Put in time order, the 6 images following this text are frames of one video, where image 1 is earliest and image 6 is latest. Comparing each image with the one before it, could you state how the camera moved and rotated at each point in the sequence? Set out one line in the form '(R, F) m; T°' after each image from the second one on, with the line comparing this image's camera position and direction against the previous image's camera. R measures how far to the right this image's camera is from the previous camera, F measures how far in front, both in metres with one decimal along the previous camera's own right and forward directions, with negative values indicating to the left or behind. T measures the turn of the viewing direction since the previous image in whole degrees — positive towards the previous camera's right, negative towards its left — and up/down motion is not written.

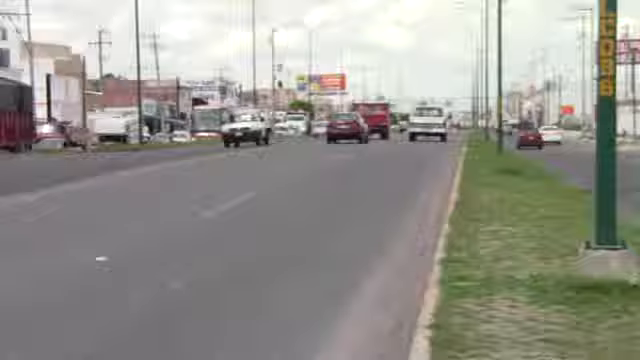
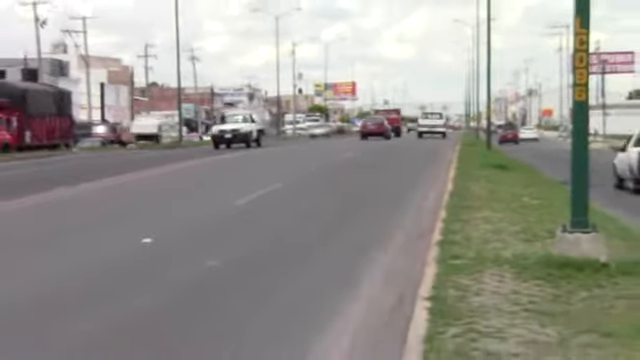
(+0.1, -1.4) m; -1°
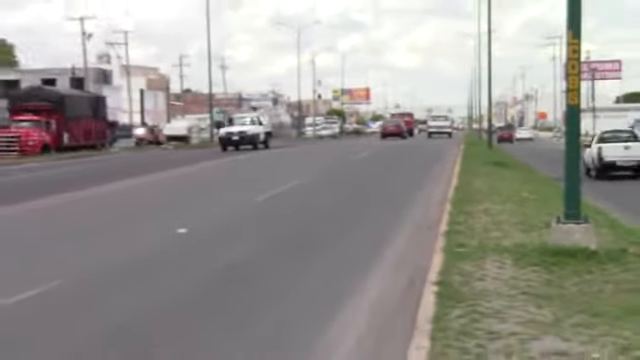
(0.0, -1.1) m; -1°
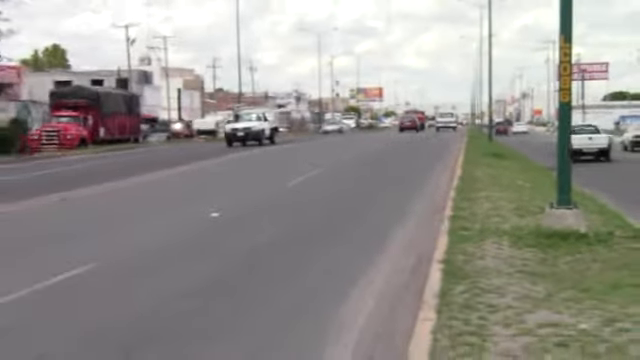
(0.0, -1.3) m; -1°
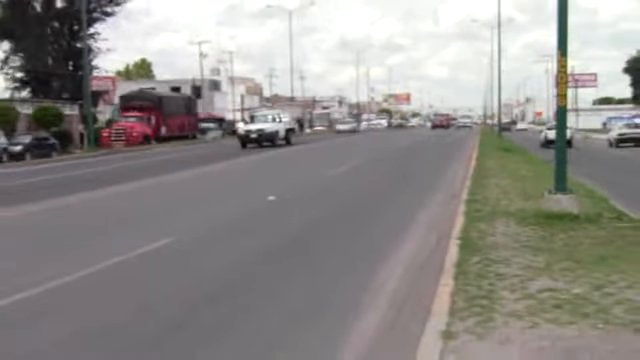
(0.0, -2.5) m; -1°
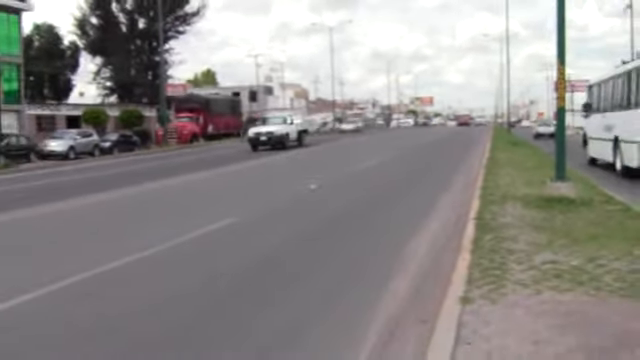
(0.0, -2.7) m; -1°
